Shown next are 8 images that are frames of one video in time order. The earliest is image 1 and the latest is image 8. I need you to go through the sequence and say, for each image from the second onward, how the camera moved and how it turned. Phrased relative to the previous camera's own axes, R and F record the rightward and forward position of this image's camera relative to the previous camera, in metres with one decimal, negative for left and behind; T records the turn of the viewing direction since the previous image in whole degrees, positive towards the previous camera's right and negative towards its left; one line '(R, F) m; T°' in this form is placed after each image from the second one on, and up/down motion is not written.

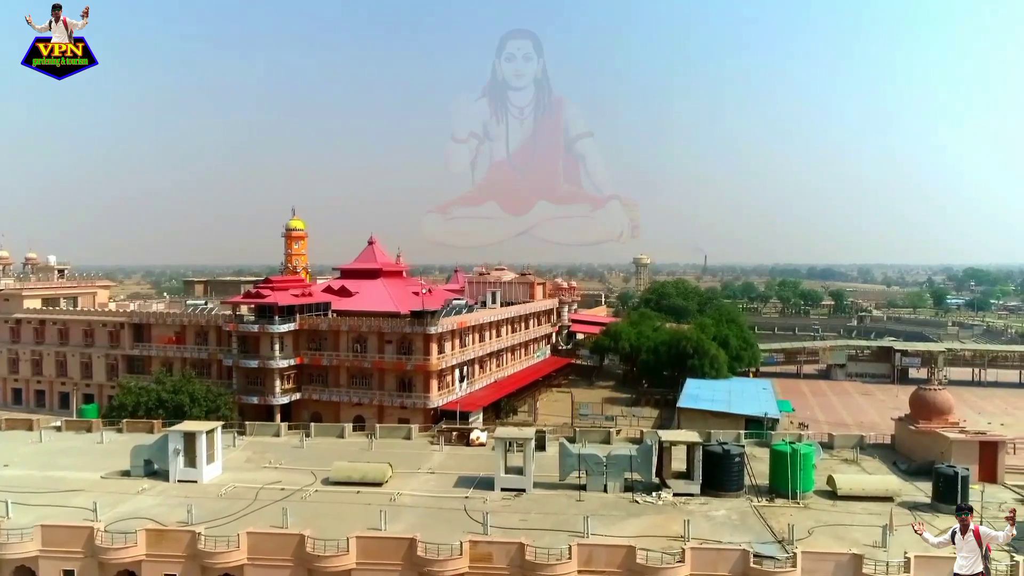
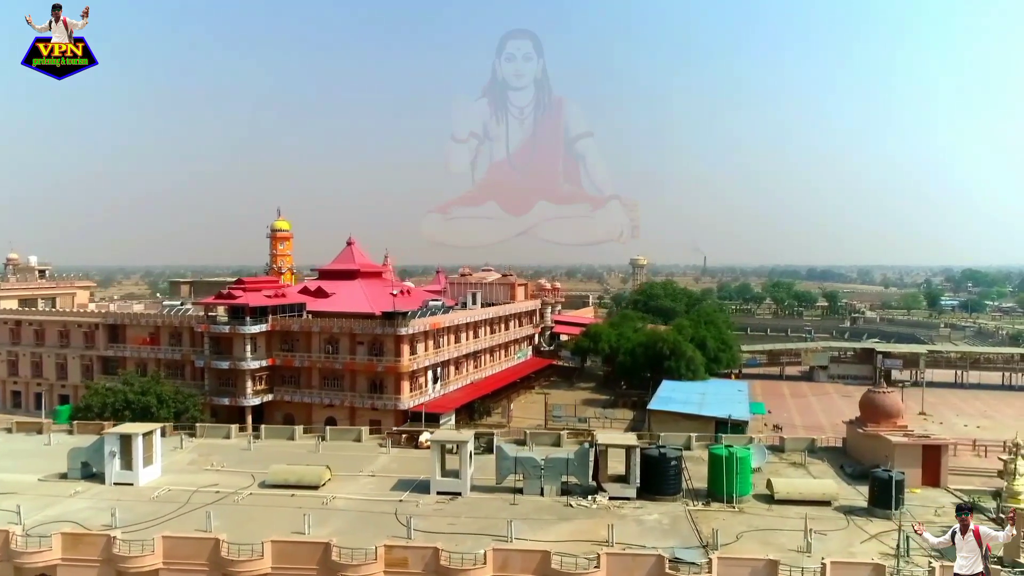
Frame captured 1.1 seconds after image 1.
(+1.6, +0.2) m; 0°
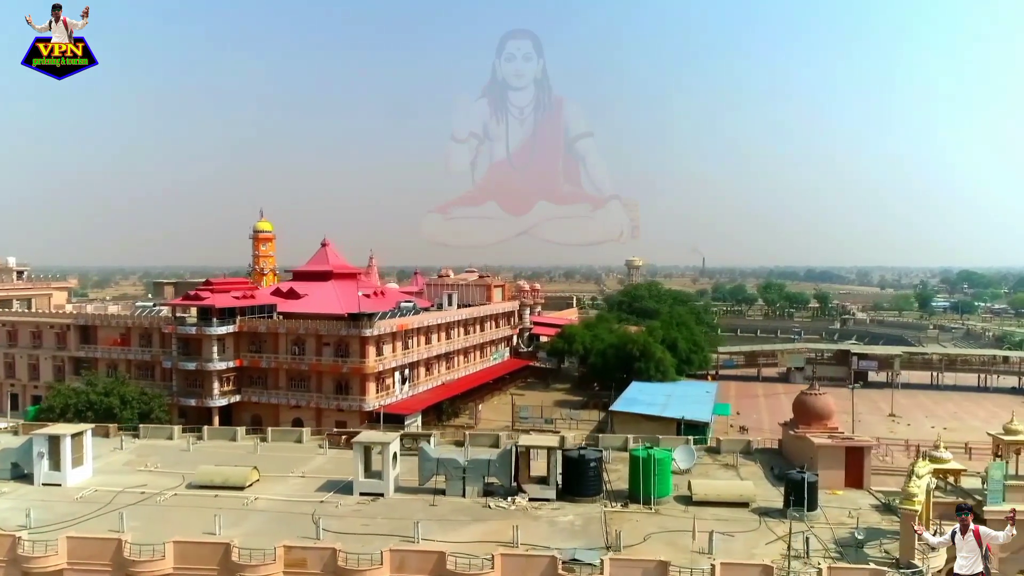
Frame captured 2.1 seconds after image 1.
(+1.9, -0.1) m; 0°
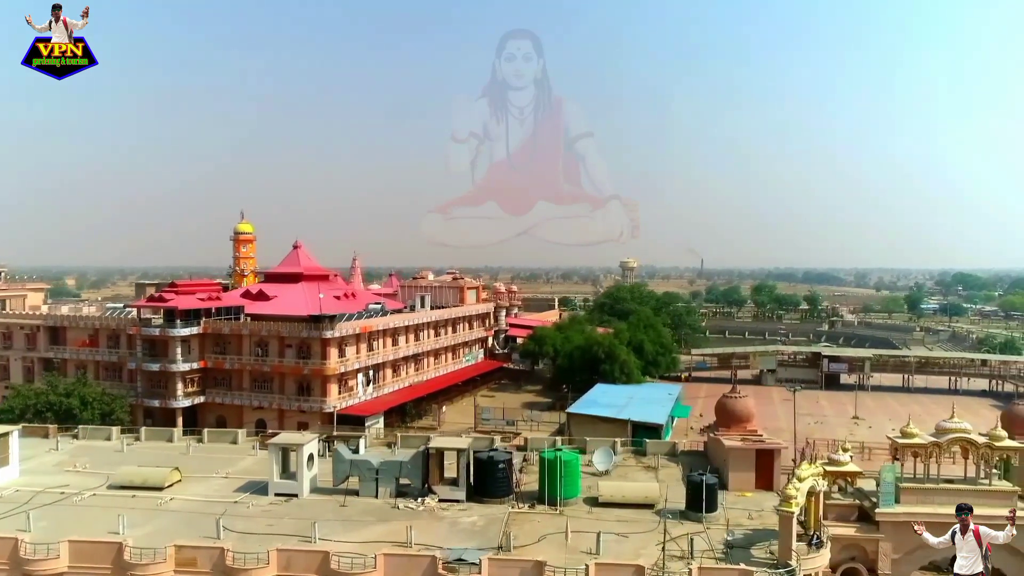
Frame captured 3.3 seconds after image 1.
(+2.2, -0.3) m; 0°
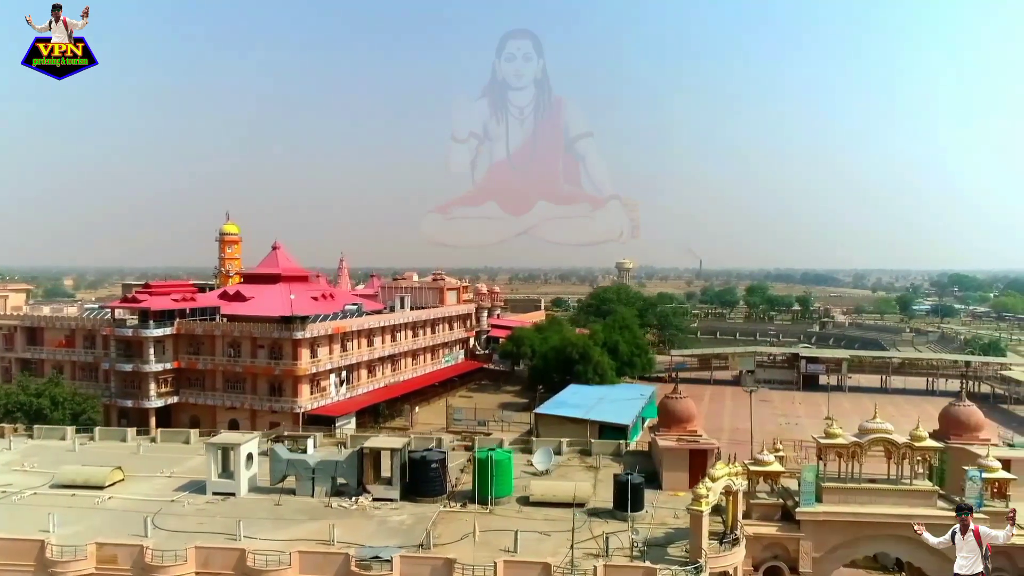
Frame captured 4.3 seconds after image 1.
(+1.6, -0.3) m; 0°
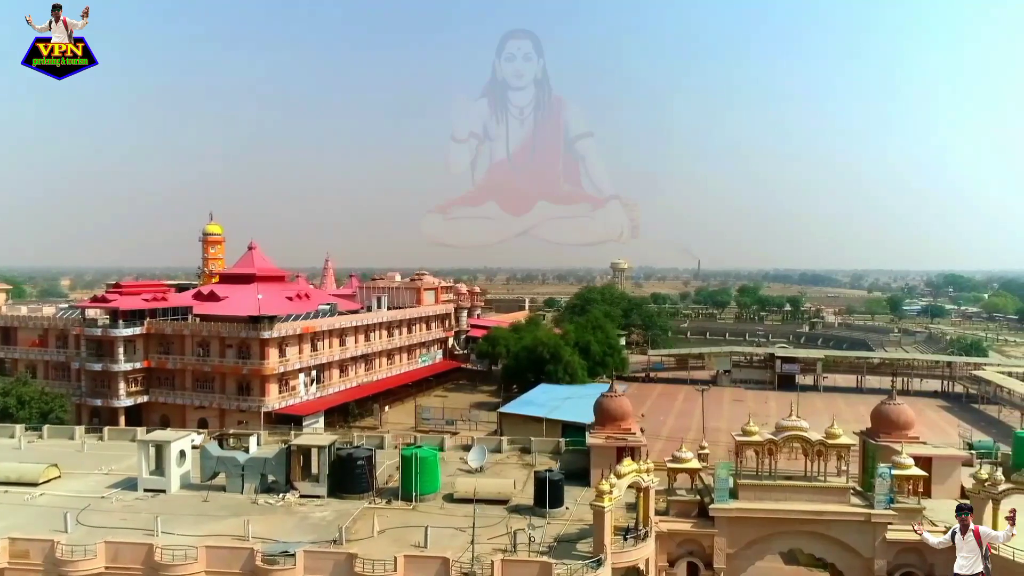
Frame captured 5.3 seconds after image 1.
(+1.9, -0.2) m; 0°
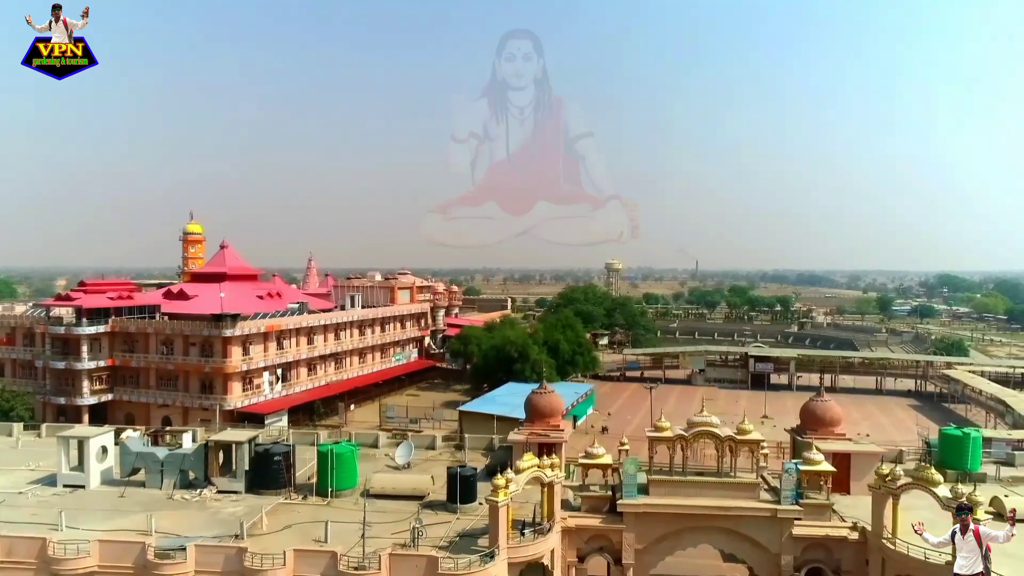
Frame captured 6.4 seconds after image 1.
(+2.1, -0.1) m; 0°
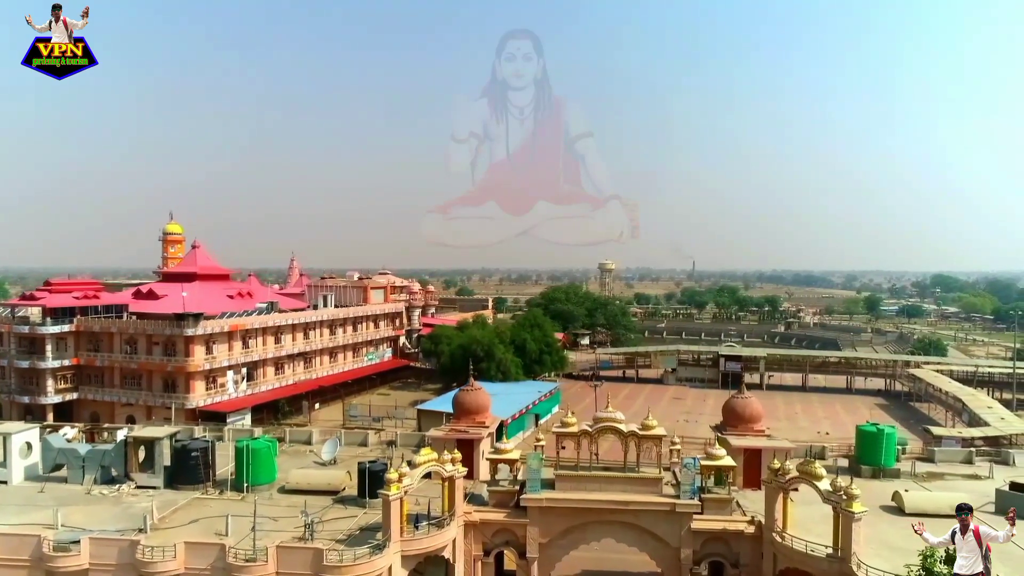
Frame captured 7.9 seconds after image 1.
(+2.2, -0.3) m; 0°
